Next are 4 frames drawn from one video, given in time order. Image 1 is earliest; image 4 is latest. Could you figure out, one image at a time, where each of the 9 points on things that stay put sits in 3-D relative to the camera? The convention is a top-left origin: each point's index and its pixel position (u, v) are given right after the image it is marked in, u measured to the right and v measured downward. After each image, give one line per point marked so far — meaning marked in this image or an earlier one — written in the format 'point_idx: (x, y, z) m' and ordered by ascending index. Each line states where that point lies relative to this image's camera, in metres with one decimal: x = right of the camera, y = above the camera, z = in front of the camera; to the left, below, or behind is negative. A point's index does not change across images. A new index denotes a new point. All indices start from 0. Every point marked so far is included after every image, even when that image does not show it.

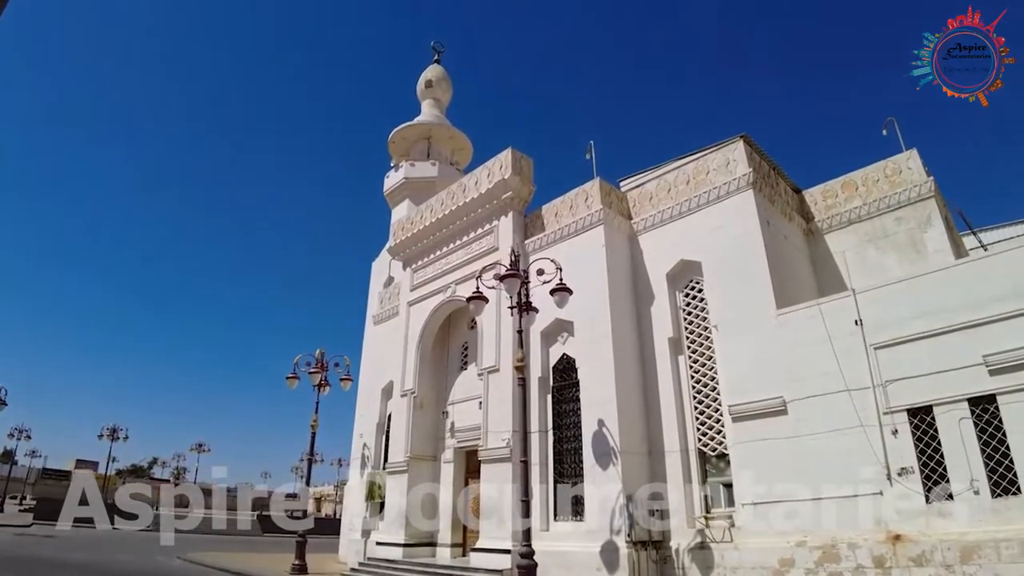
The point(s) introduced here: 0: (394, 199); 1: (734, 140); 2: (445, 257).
0: (-3.4, +2.6, +16.2) m
1: (+3.3, +2.2, +8.4) m
2: (-1.3, +0.6, +11.1) m
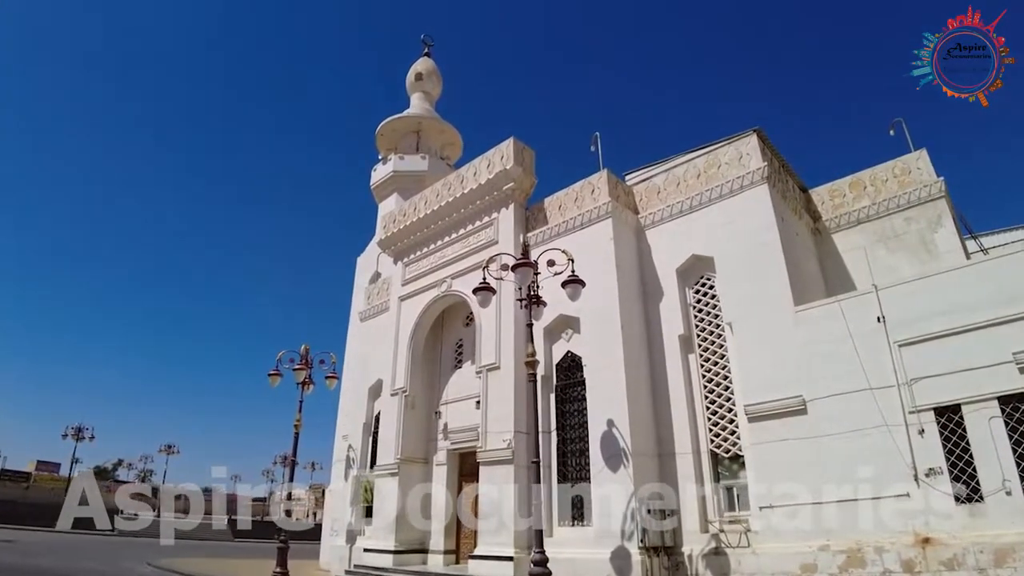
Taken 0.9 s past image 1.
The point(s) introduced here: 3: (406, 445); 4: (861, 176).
0: (-3.6, +2.7, +15.7) m
1: (+3.4, +2.3, +8.2) m
2: (-1.4, +0.7, +10.7) m
3: (-1.9, -2.7, +9.8) m
4: (+5.5, +1.8, +8.8) m
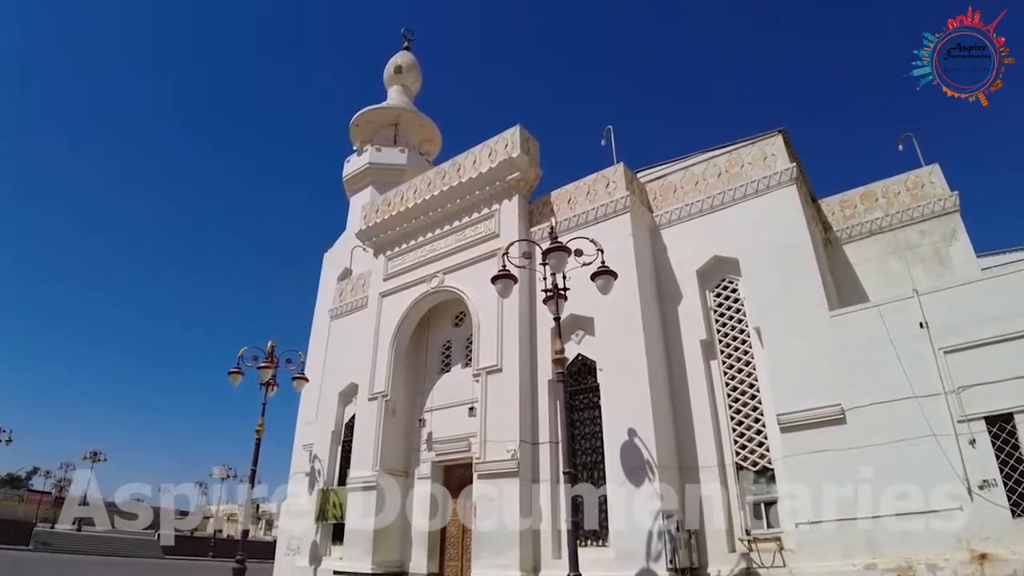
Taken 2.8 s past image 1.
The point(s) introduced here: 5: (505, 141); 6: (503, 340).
0: (-4.1, +2.7, +14.7) m
1: (+3.7, +2.2, +7.9) m
2: (-1.4, +0.8, +9.9) m
3: (-2.0, -2.6, +8.8) m
4: (+5.6, +1.6, +8.8) m
5: (-0.1, +2.4, +9.2) m
6: (-0.1, -0.7, +8.1) m
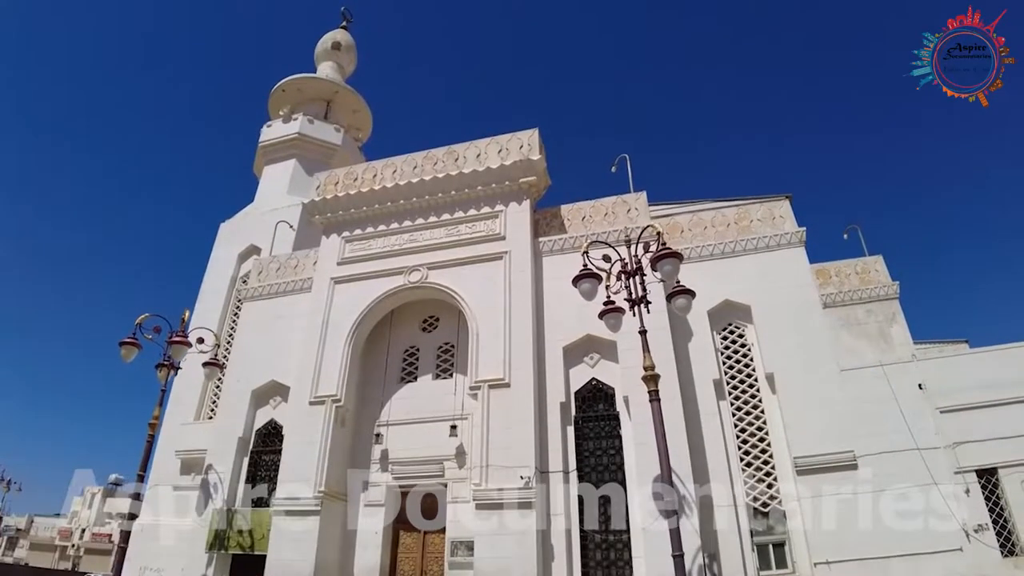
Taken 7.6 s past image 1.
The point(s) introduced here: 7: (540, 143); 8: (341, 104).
0: (-5.4, +3.0, +12.5) m
1: (+4.0, +1.4, +8.5) m
2: (-1.6, +0.9, +8.6) m
3: (-2.3, -2.3, +7.1) m
4: (+5.5, +0.4, +9.8) m
5: (+0.1, +2.2, +8.5) m
6: (0.0, -0.8, +7.1) m
7: (+0.4, +2.2, +8.5) m
8: (-4.2, +4.5, +13.8) m
